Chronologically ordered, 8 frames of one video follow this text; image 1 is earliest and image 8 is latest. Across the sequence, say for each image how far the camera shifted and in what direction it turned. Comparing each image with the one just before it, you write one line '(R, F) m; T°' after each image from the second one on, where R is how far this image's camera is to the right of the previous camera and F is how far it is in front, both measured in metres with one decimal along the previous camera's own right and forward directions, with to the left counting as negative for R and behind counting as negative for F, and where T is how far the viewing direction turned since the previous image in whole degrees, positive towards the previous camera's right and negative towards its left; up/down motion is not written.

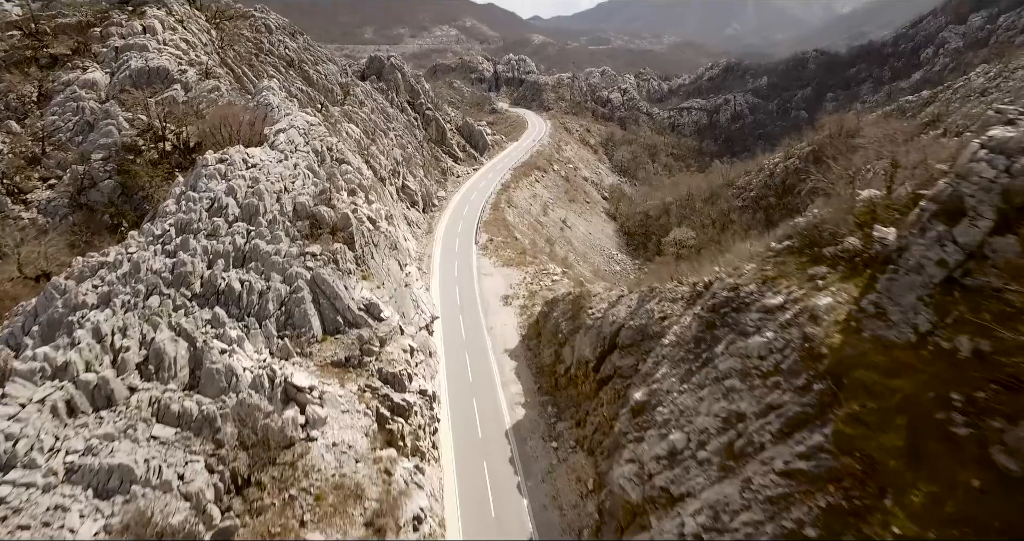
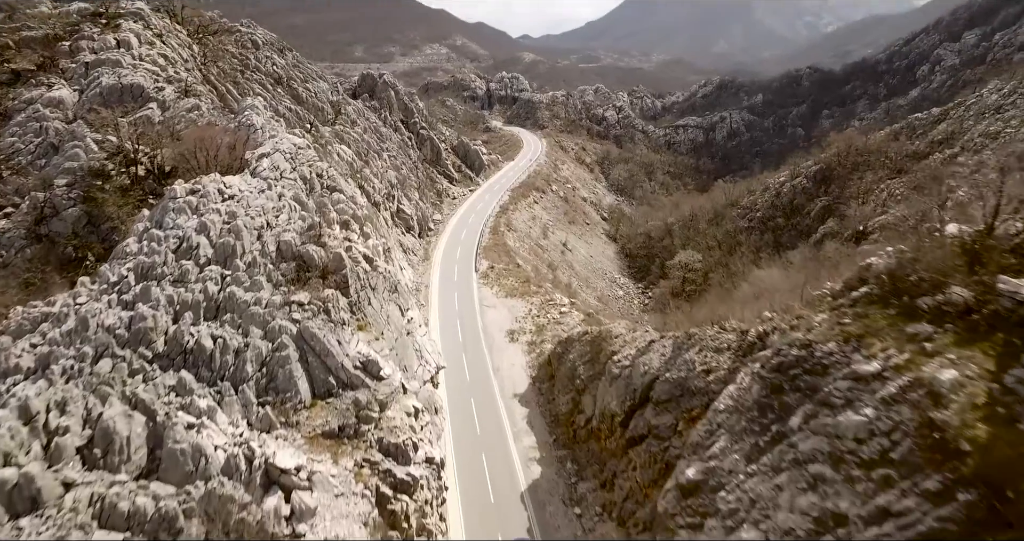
(-0.6, +2.5) m; +1°
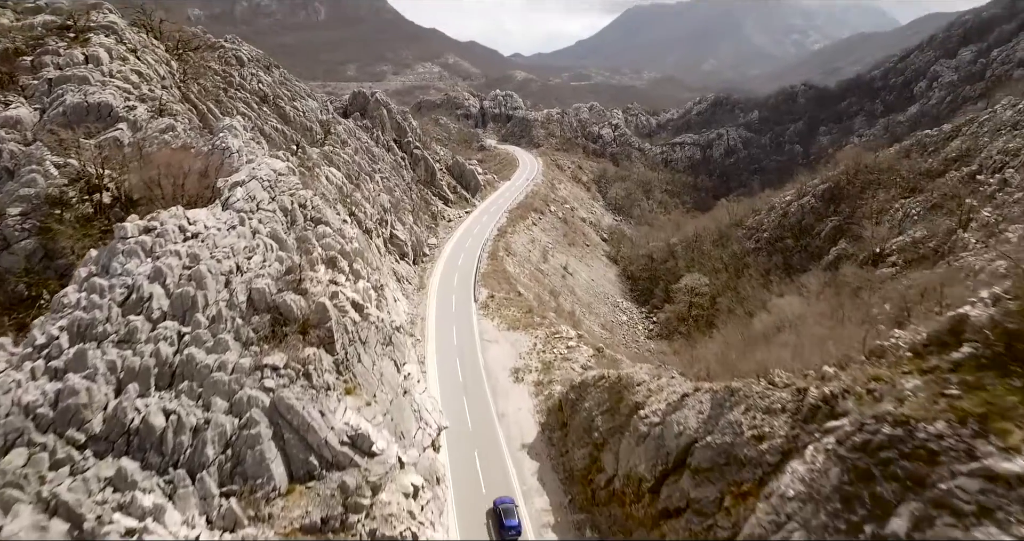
(-0.4, +2.4) m; +1°
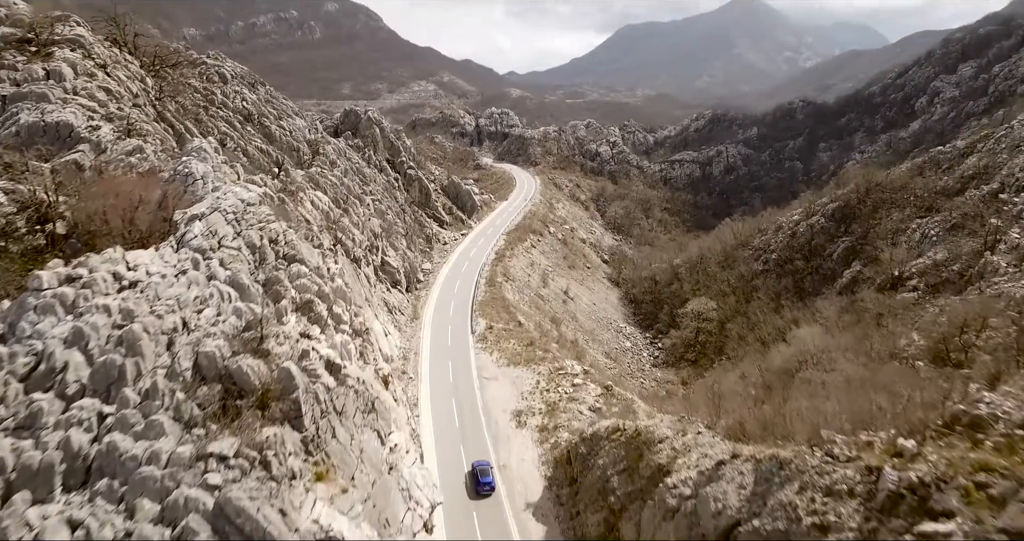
(-0.2, +2.3) m; 0°
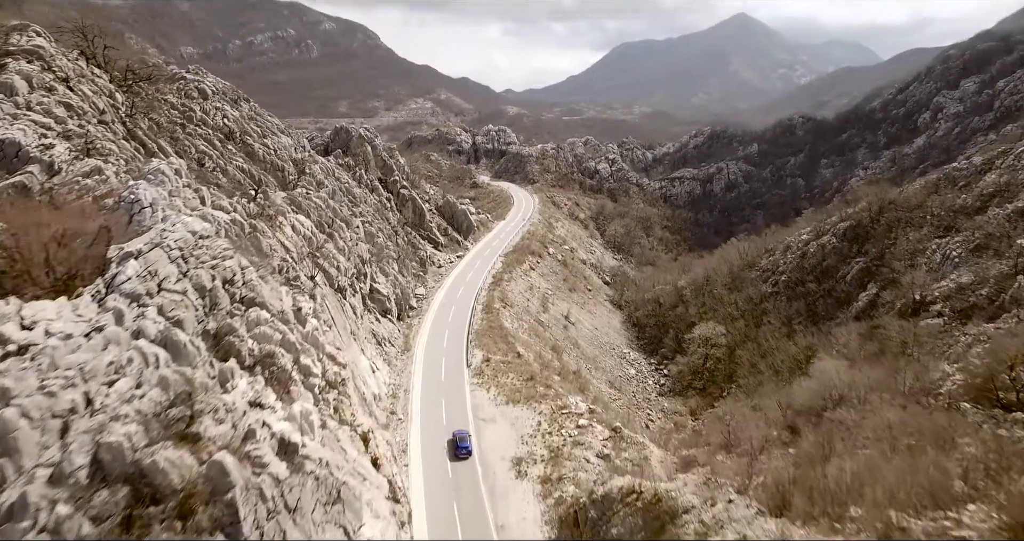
(0.0, +2.3) m; 0°
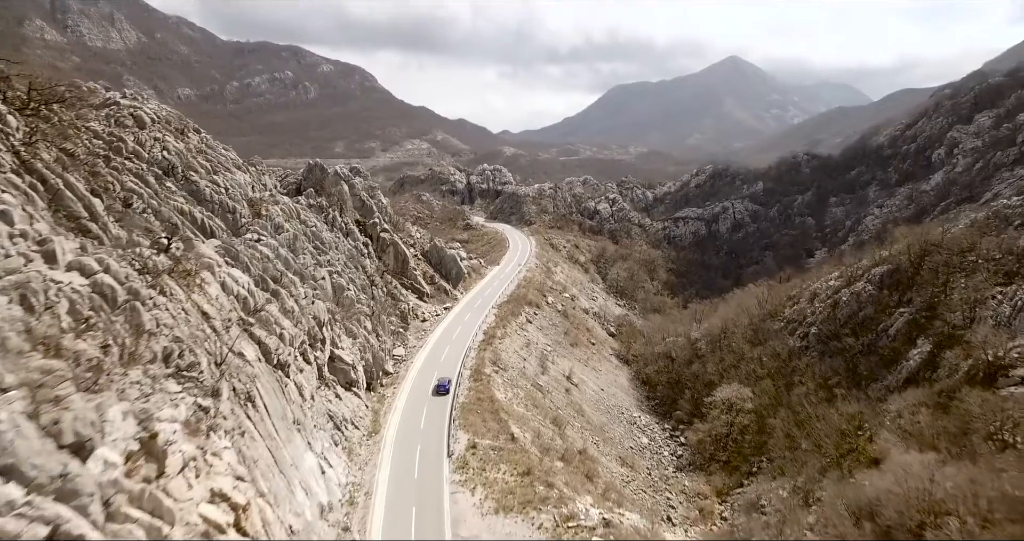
(+0.2, +5.9) m; 0°
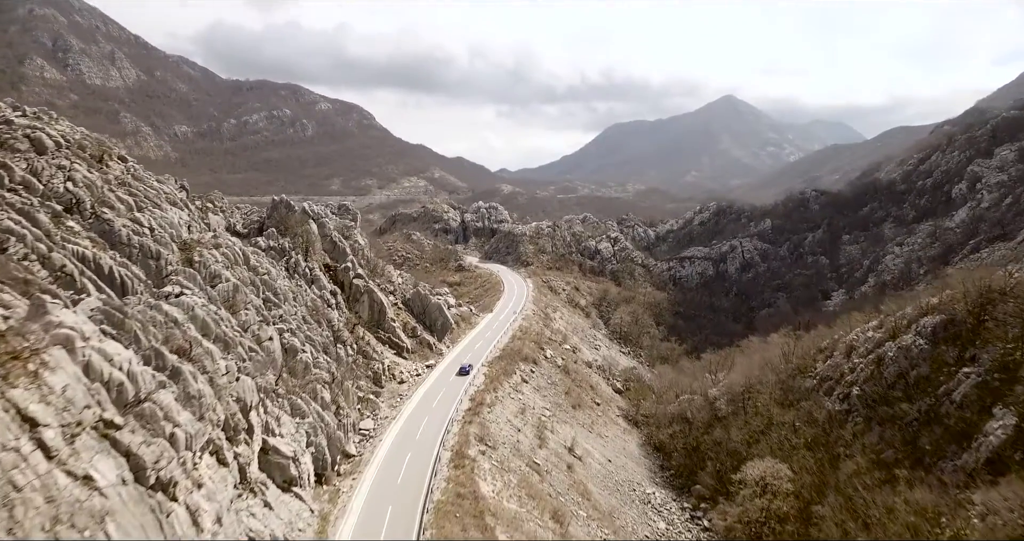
(+0.3, +6.2) m; 0°
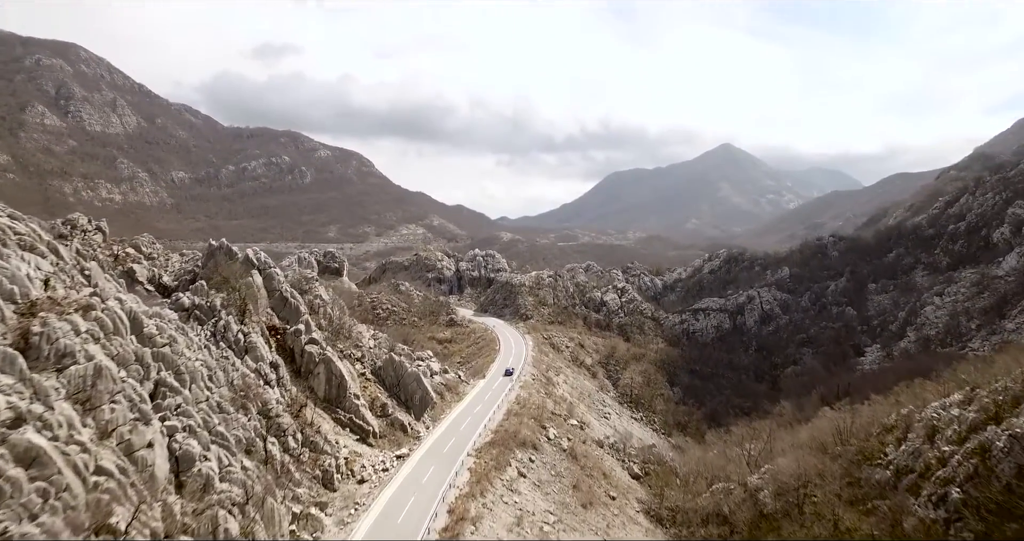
(+0.2, +8.6) m; 0°
